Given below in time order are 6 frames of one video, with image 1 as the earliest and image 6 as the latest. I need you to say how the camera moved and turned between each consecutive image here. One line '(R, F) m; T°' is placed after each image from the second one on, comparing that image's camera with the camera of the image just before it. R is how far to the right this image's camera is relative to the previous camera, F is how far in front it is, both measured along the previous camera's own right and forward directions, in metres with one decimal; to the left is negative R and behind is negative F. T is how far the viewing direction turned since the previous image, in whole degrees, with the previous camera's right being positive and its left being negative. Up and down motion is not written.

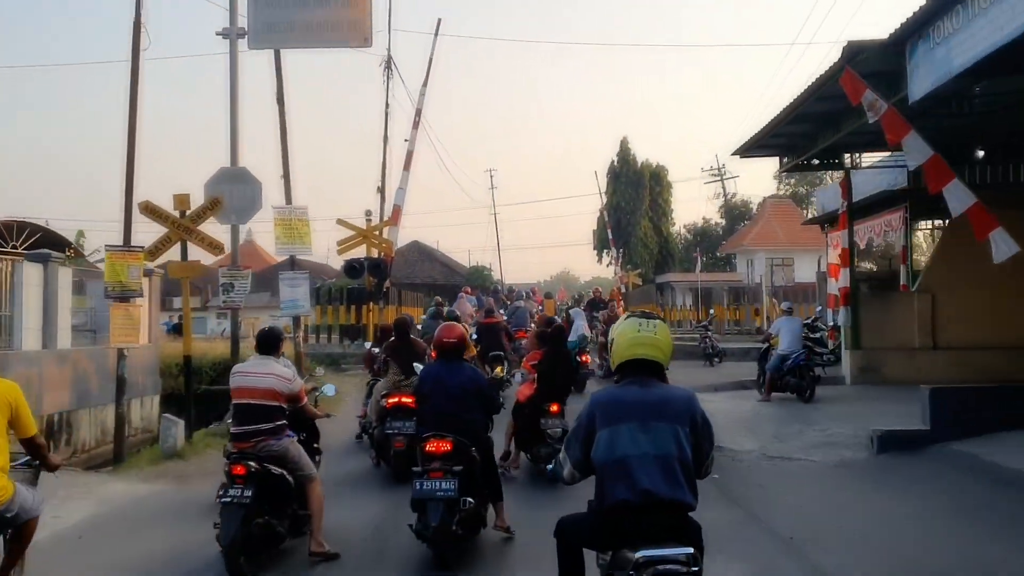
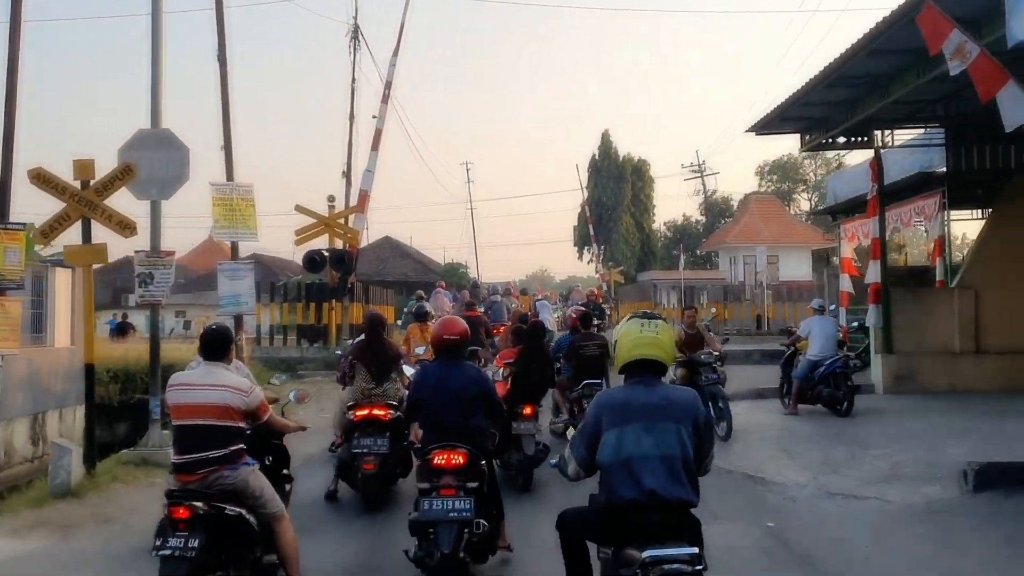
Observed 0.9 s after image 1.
(-0.1, +2.2) m; +2°
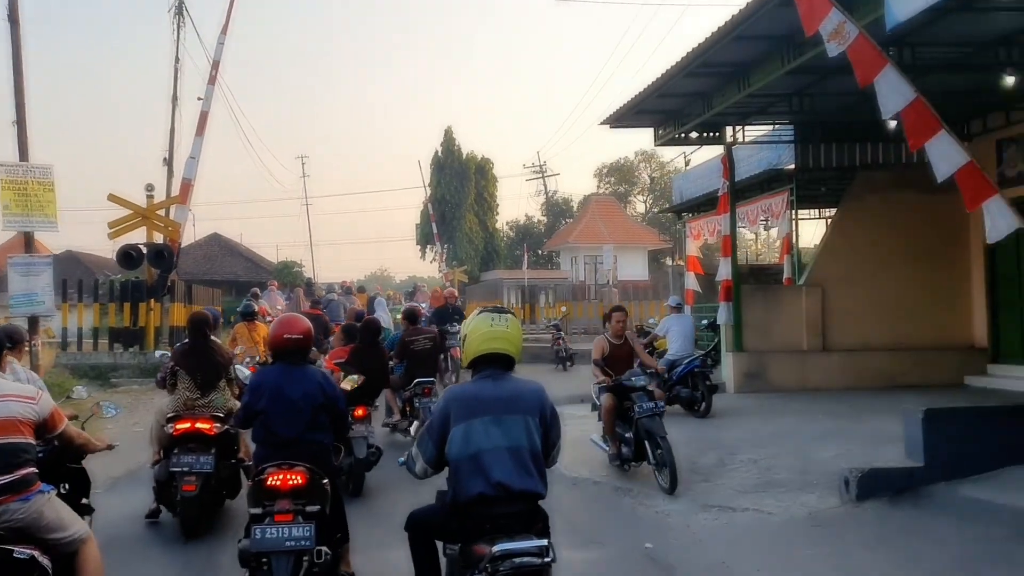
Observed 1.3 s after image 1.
(0.0, +0.9) m; +9°
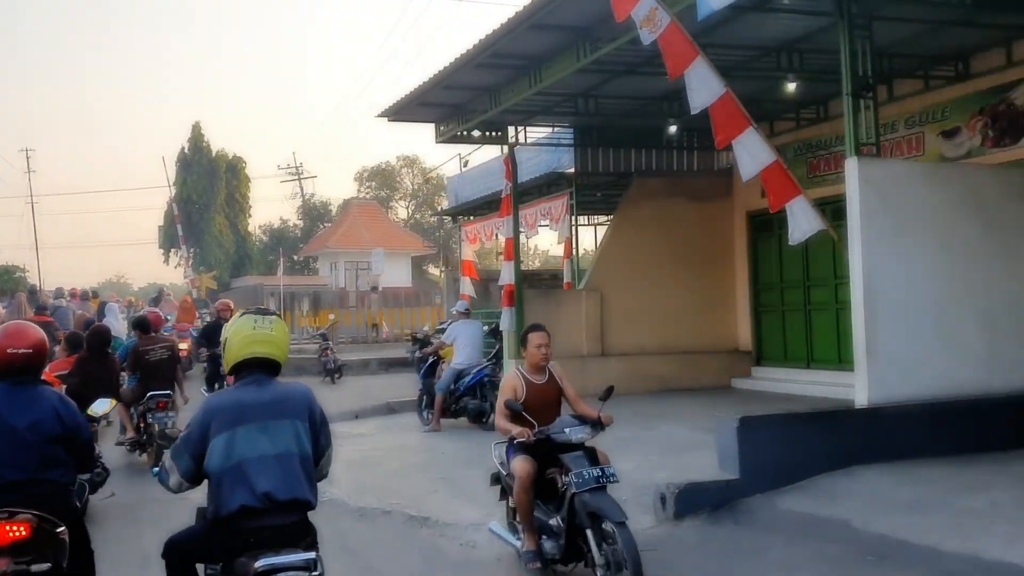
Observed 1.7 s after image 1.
(-0.2, +0.9) m; +14°
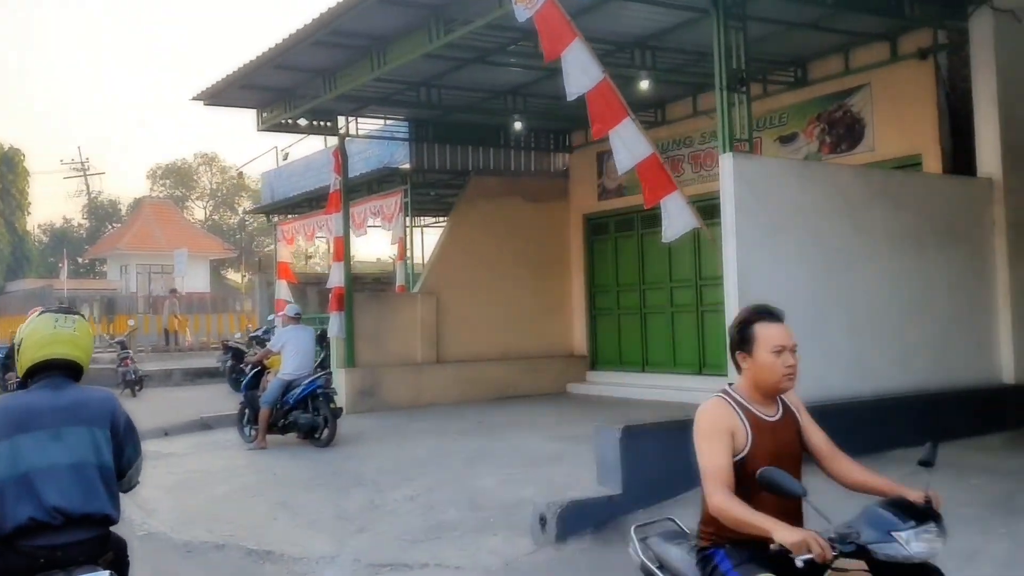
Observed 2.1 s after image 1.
(-0.3, +0.7) m; +12°
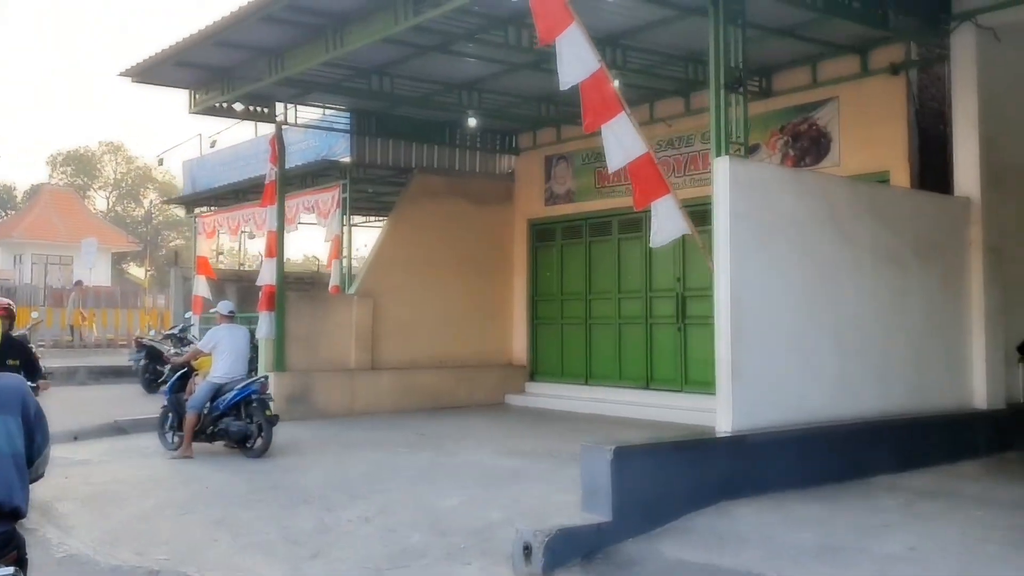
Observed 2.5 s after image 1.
(-0.4, +0.6) m; +5°
